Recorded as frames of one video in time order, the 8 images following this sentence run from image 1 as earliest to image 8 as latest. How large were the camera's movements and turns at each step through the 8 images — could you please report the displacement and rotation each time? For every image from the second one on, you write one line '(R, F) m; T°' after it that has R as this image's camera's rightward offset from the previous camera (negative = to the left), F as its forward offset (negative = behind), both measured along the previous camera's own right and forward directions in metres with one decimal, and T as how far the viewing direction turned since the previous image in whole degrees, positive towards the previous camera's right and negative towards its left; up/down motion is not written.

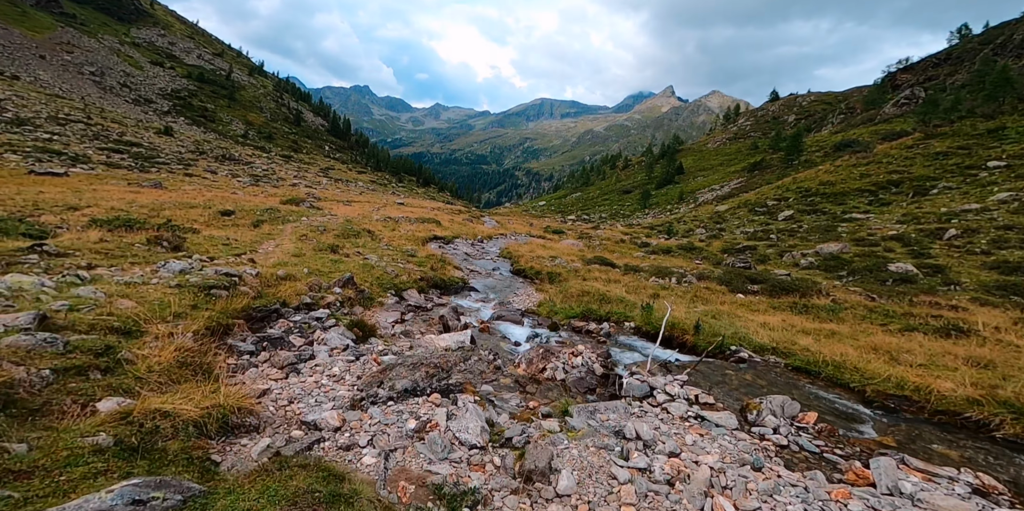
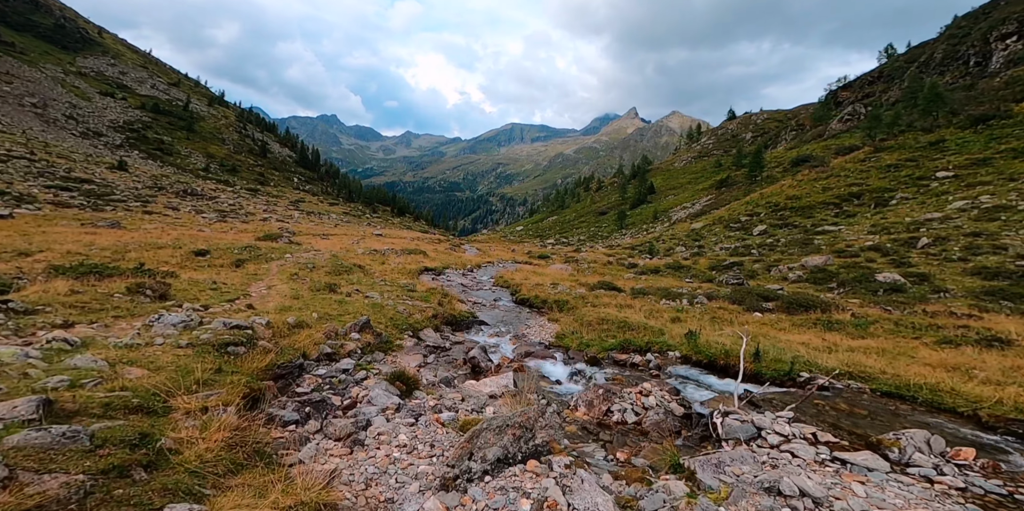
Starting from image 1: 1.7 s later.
(-1.9, +1.1) m; +4°
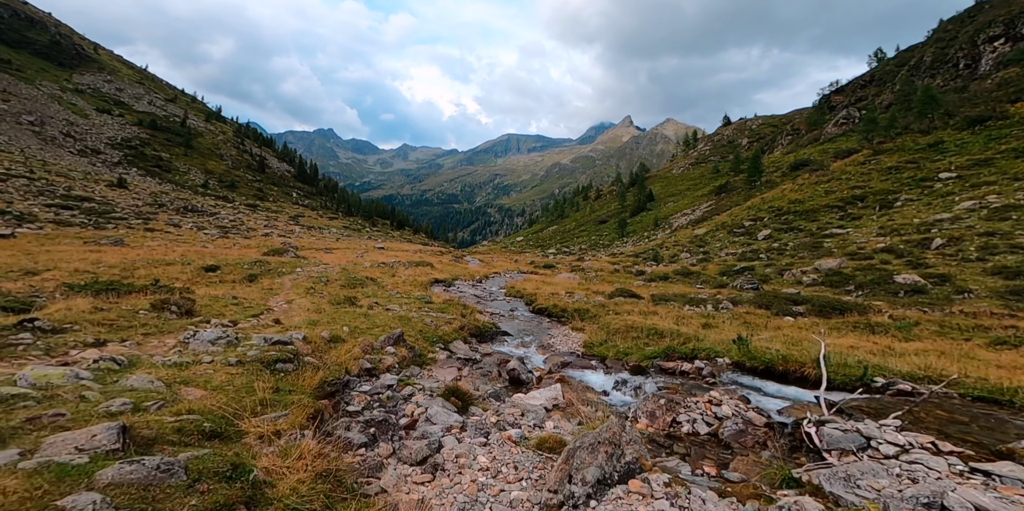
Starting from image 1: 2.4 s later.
(-1.3, +0.5) m; 0°
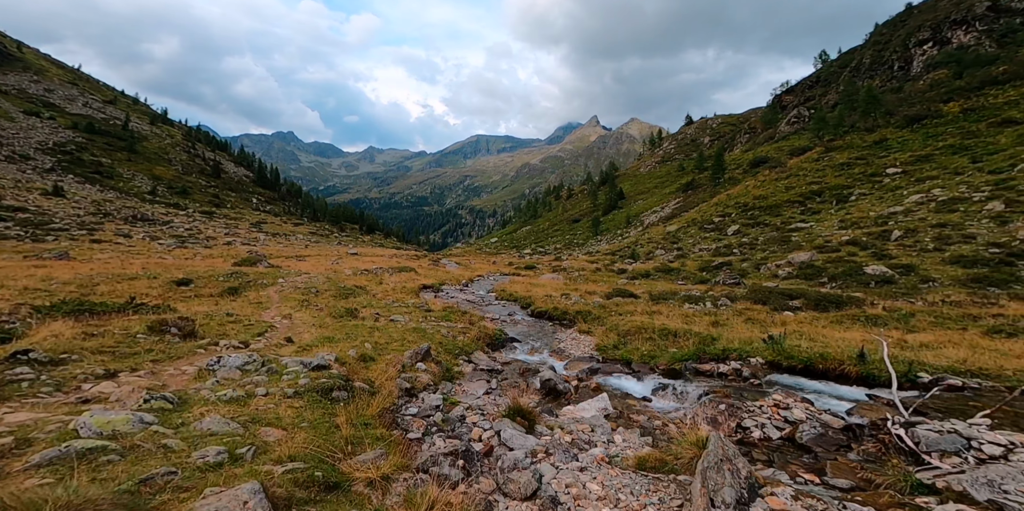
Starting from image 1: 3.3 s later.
(-1.9, +0.5) m; +5°
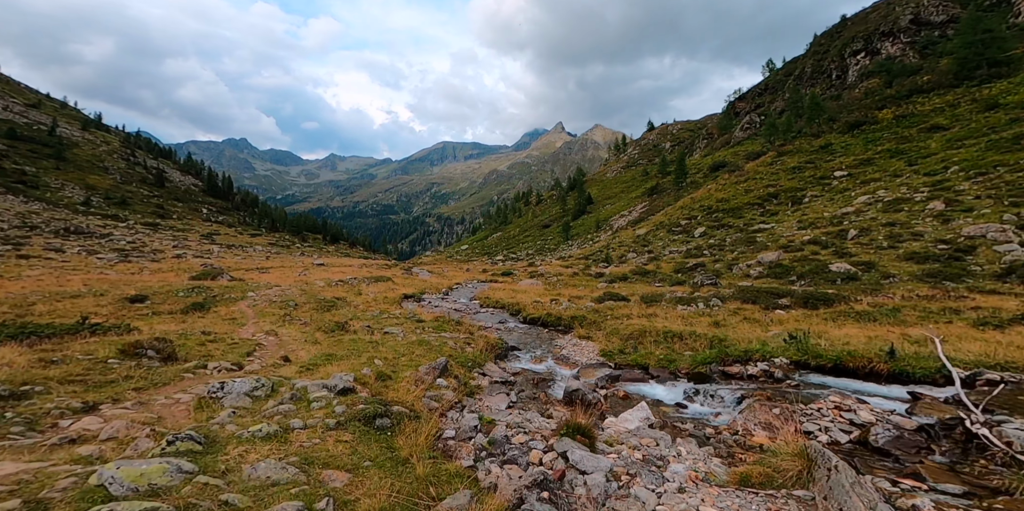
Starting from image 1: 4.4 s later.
(-1.6, +0.9) m; +5°
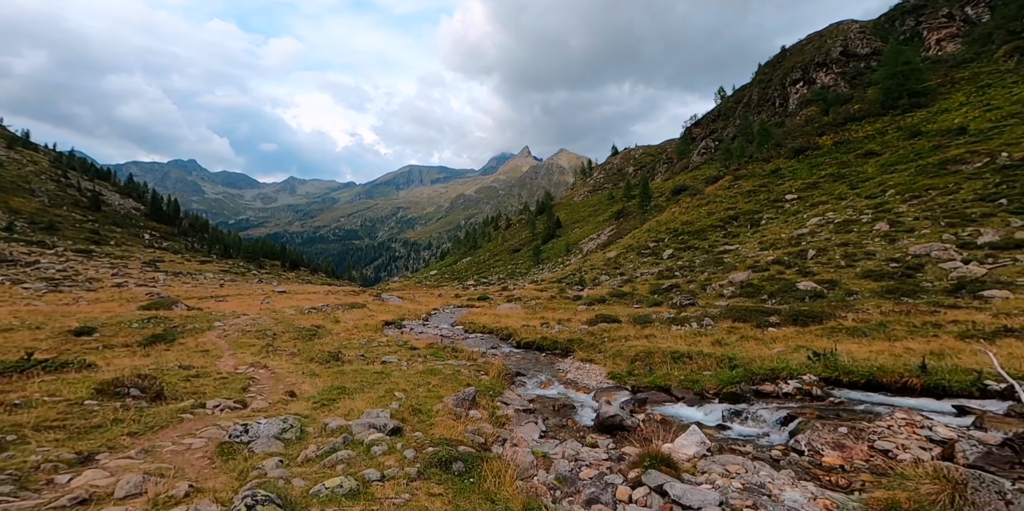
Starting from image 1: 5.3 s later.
(-1.8, +0.9) m; +5°
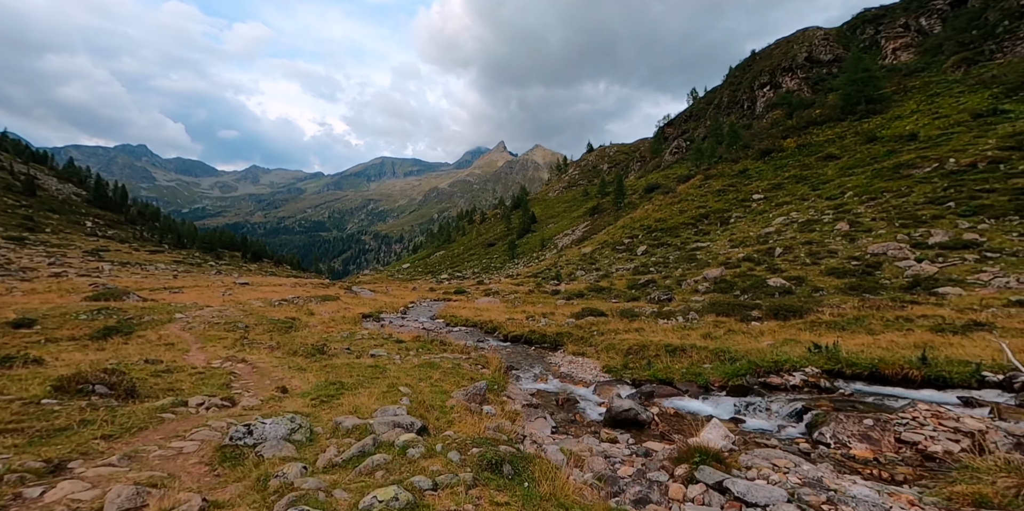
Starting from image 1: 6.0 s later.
(-1.1, +0.7) m; +4°
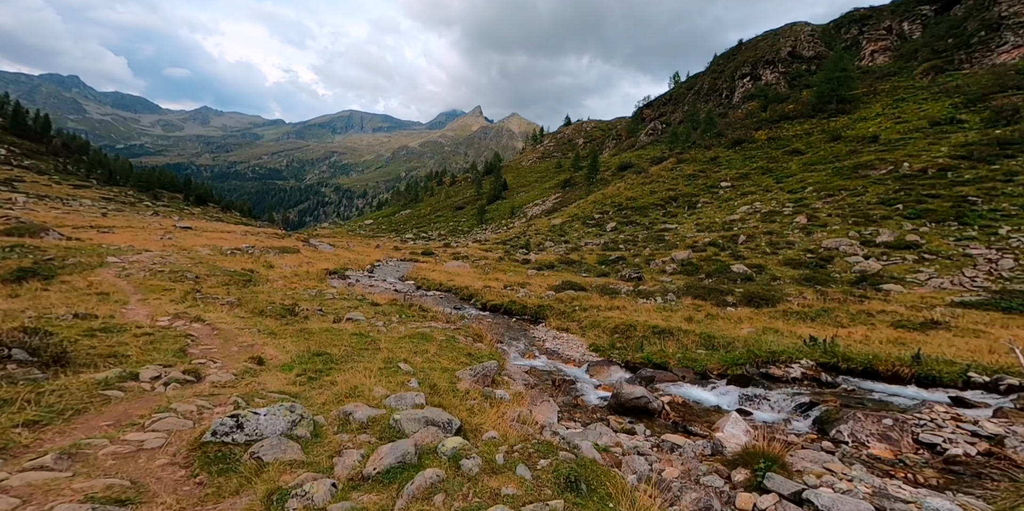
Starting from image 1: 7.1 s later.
(-1.3, +1.2) m; +6°
